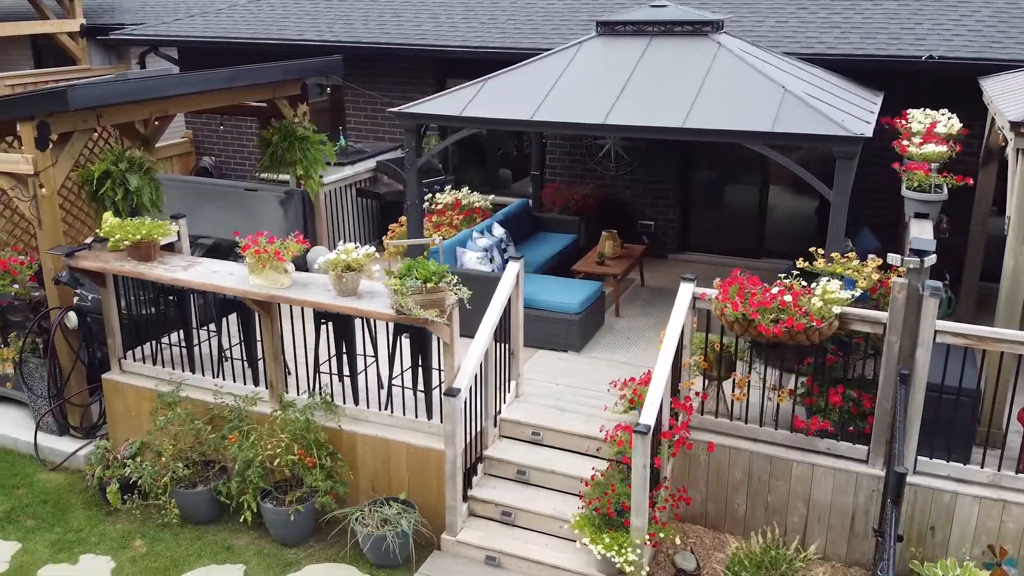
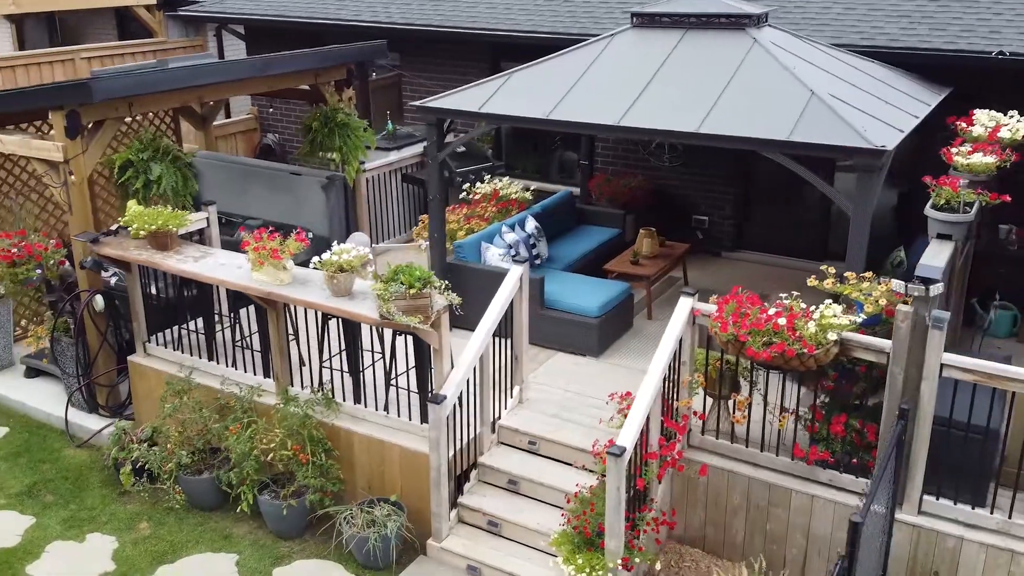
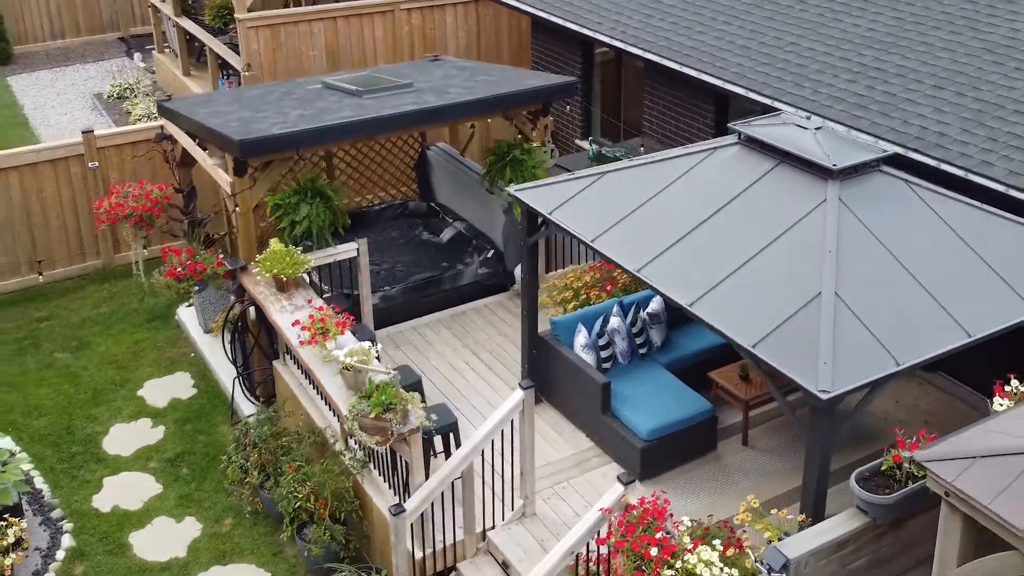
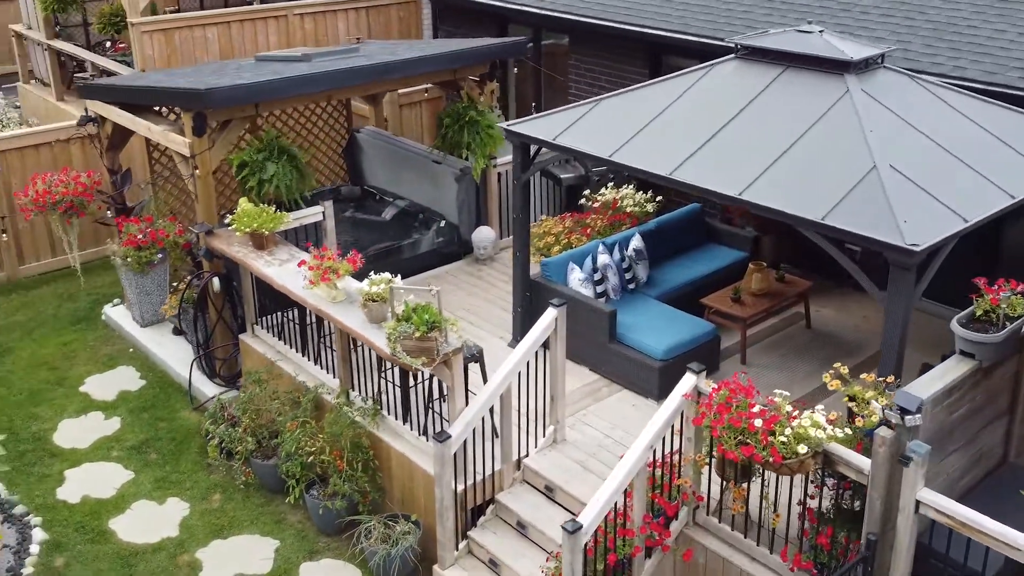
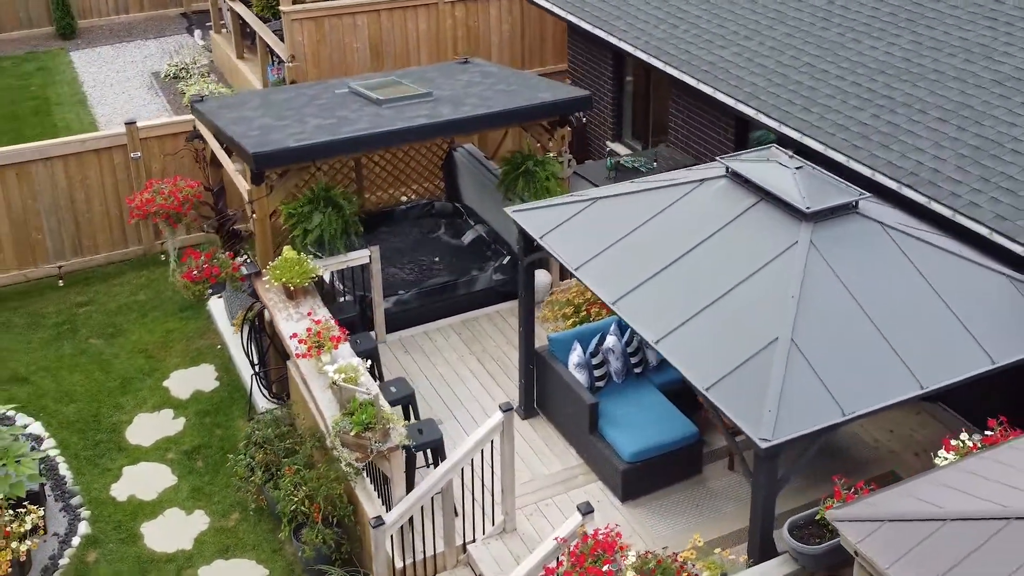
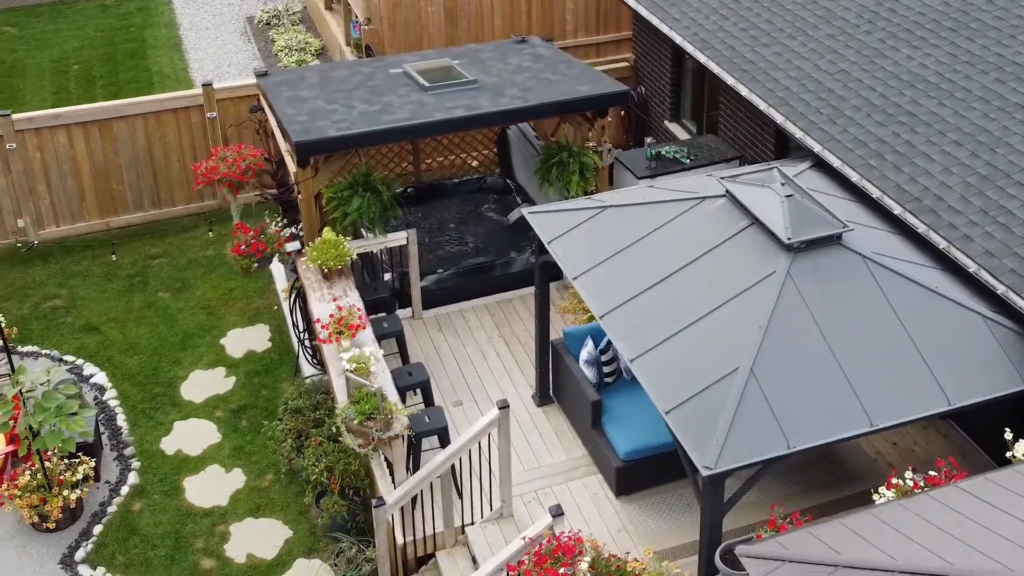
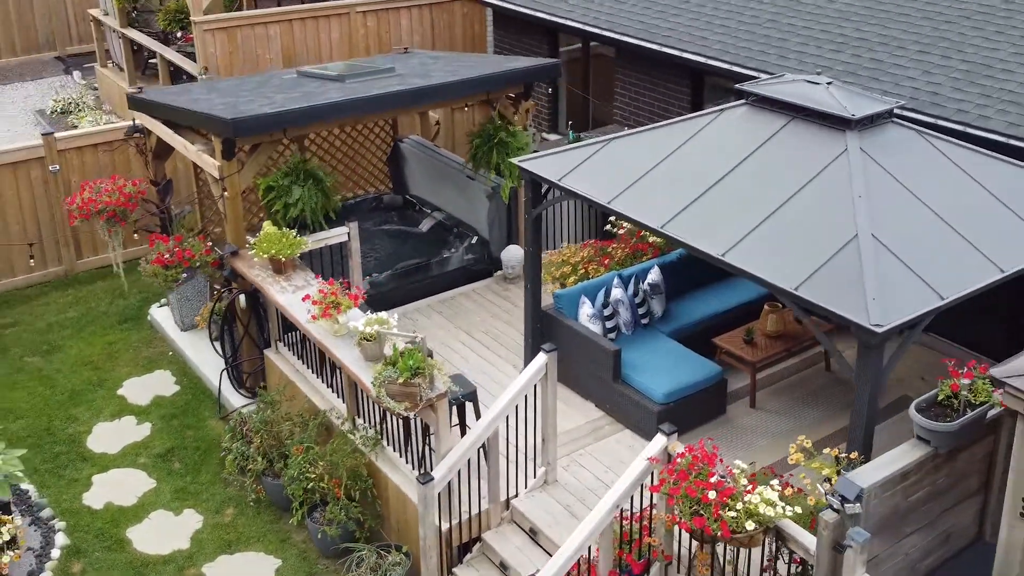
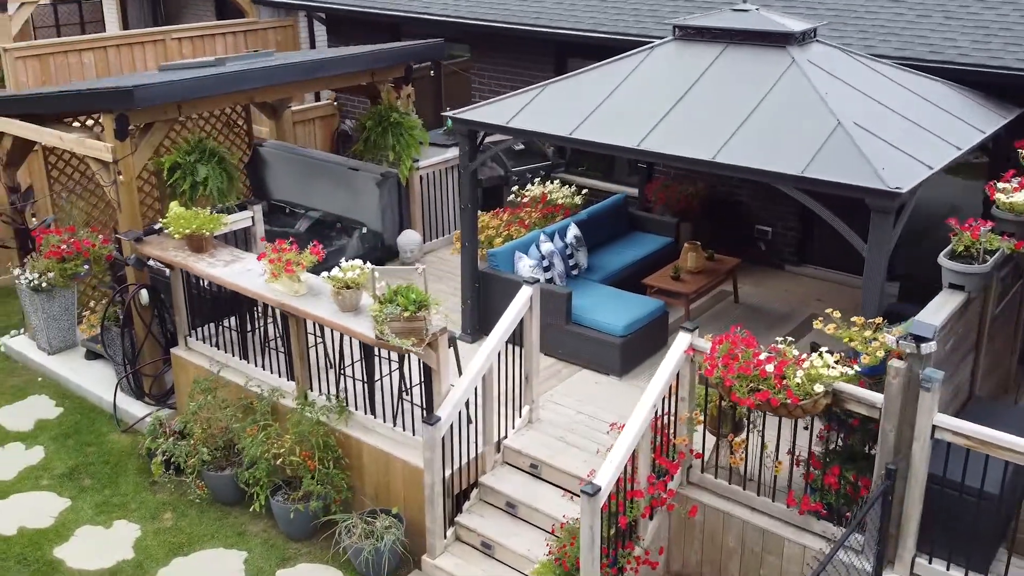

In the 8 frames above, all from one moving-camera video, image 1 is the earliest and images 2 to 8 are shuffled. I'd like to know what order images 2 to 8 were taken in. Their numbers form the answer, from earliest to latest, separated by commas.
2, 8, 4, 7, 3, 5, 6
